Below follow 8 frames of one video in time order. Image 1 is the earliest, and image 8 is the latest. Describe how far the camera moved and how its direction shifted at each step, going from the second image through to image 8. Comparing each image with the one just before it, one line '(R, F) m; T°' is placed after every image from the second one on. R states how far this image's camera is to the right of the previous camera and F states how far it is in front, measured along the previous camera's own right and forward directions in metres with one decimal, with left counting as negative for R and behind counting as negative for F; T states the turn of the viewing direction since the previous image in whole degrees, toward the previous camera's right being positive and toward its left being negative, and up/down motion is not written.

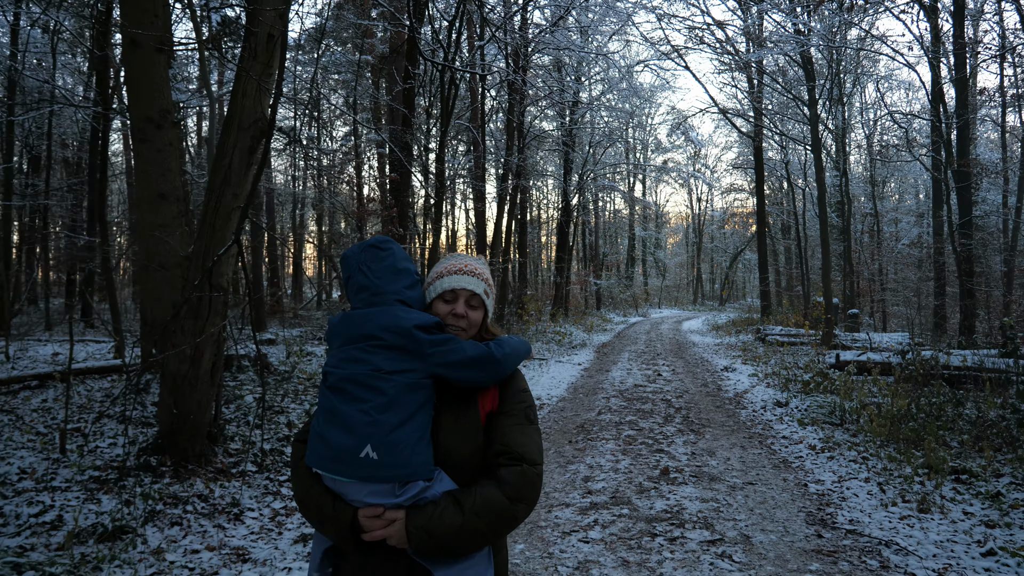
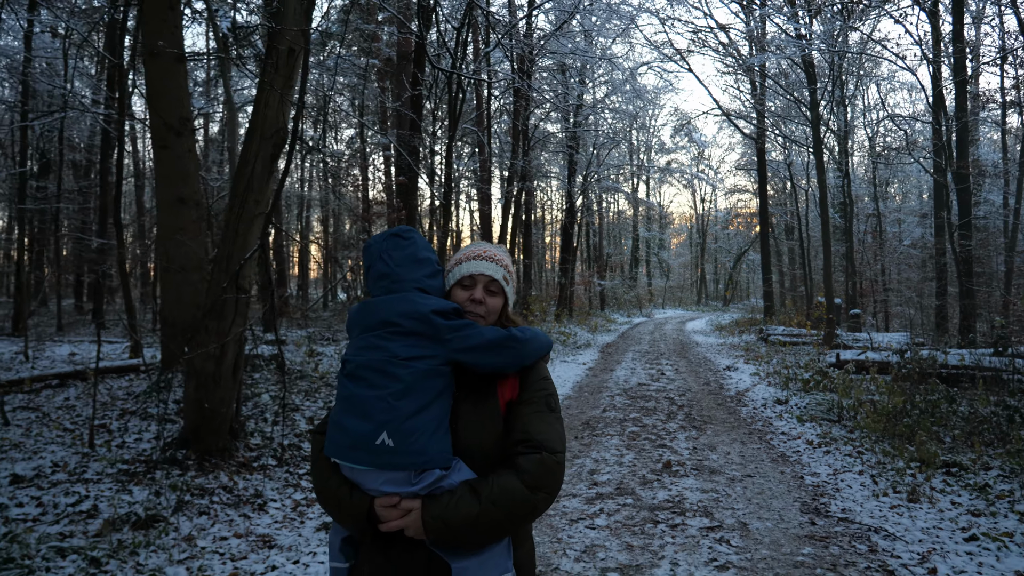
(0.0, -0.2) m; 0°
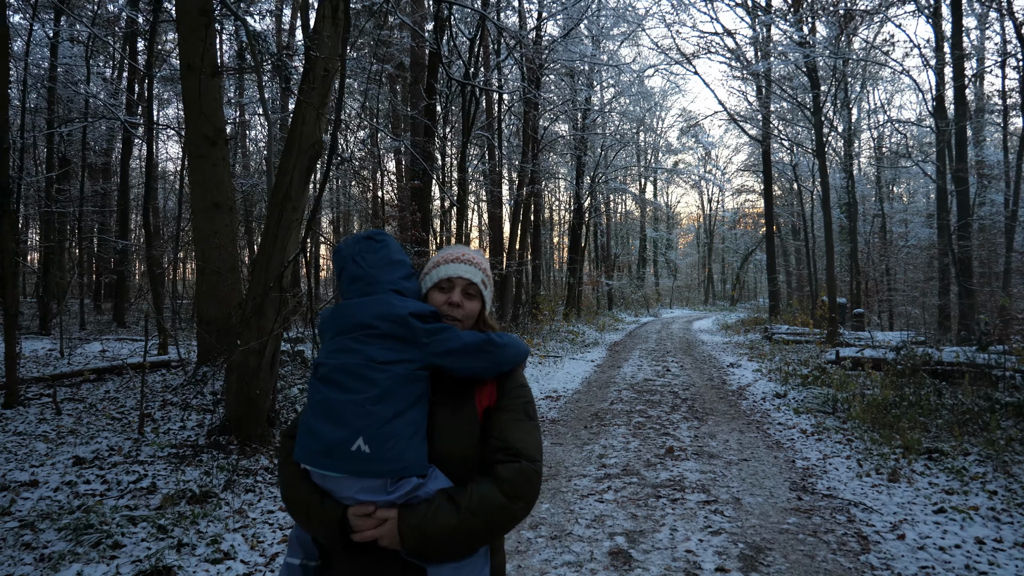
(-0.1, -0.4) m; -1°
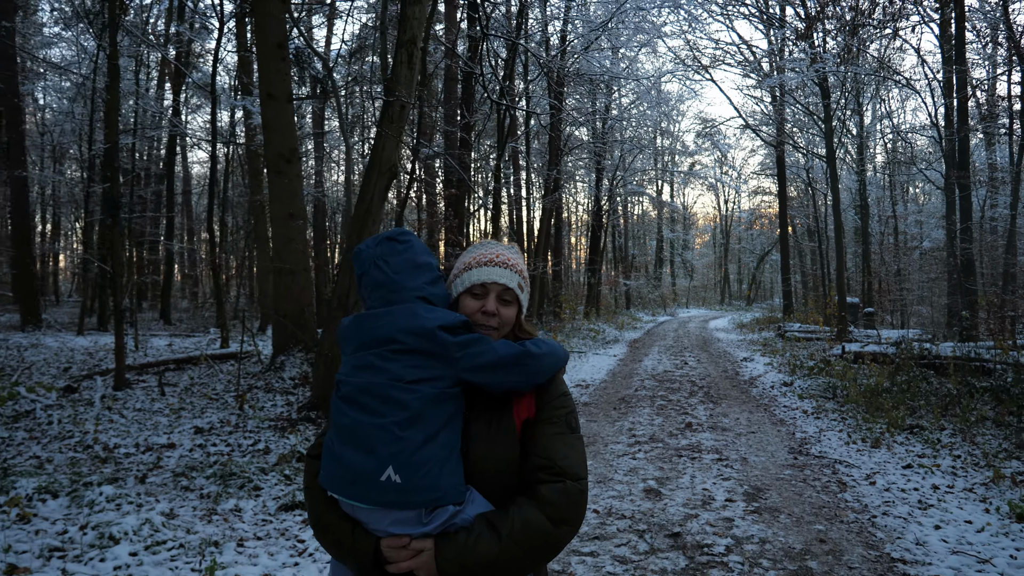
(-0.3, -0.9) m; -2°
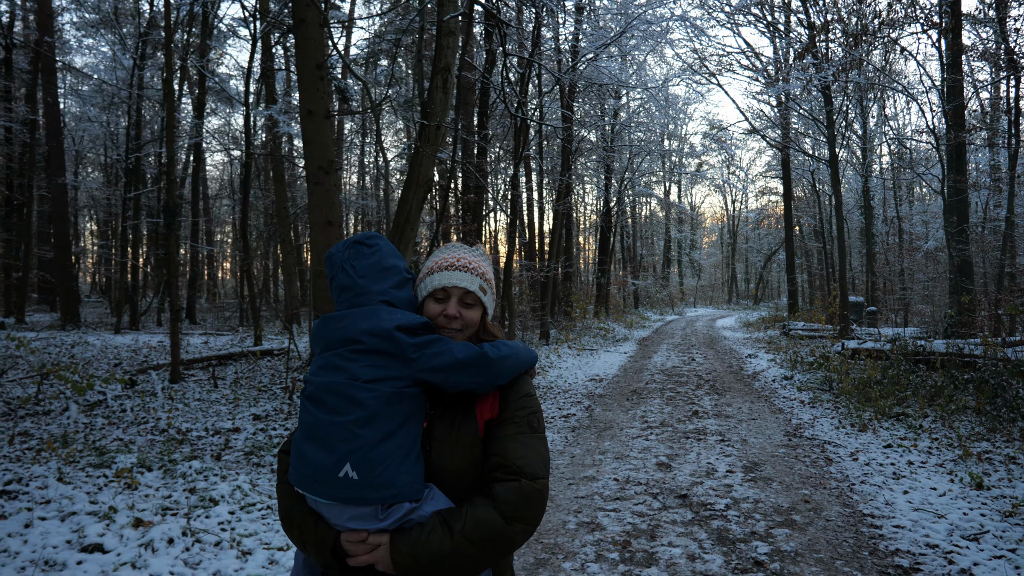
(-0.2, -0.6) m; -1°
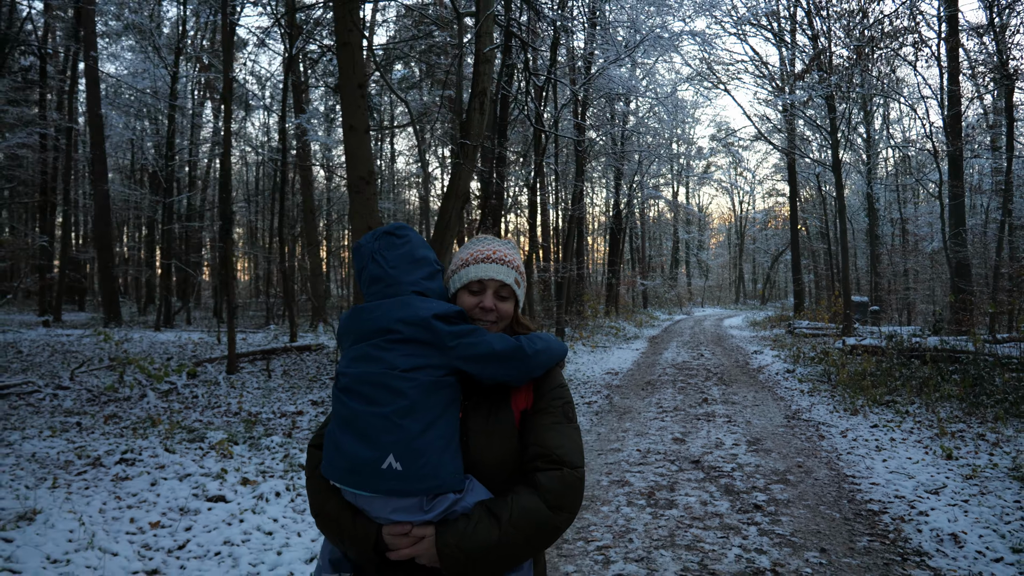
(-0.3, -0.7) m; -1°
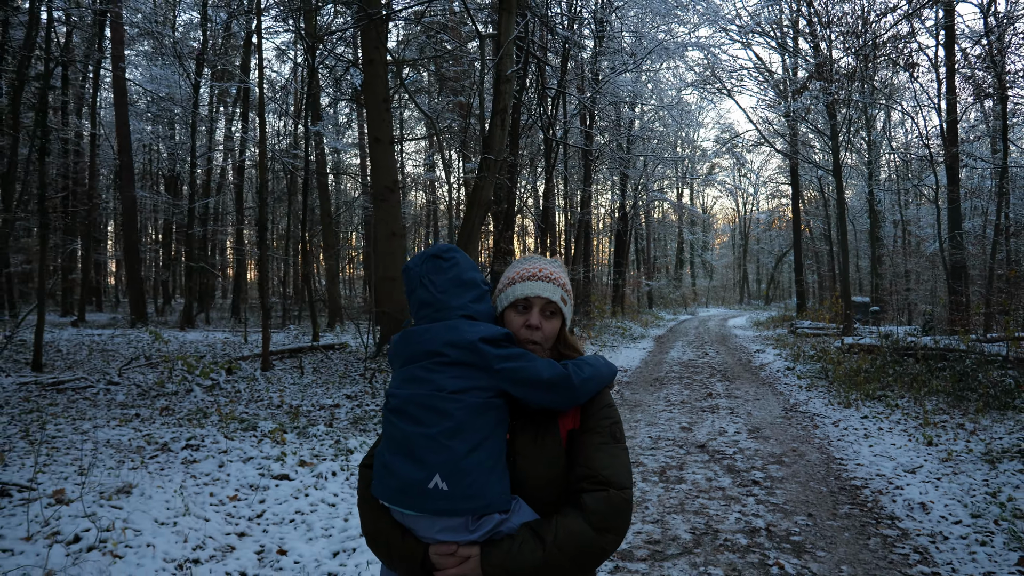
(-0.2, -0.5) m; 0°
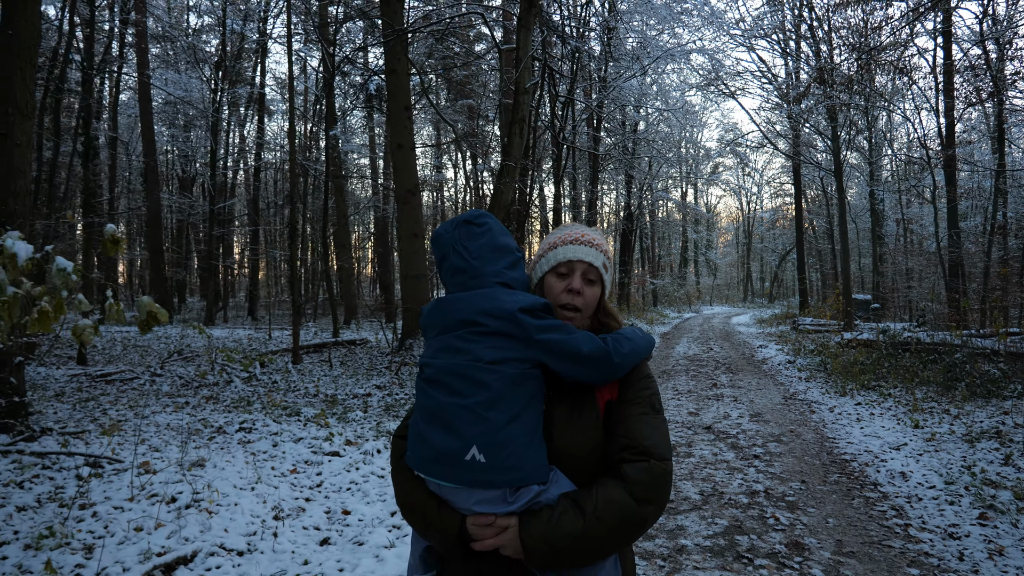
(-0.2, -0.5) m; 0°
